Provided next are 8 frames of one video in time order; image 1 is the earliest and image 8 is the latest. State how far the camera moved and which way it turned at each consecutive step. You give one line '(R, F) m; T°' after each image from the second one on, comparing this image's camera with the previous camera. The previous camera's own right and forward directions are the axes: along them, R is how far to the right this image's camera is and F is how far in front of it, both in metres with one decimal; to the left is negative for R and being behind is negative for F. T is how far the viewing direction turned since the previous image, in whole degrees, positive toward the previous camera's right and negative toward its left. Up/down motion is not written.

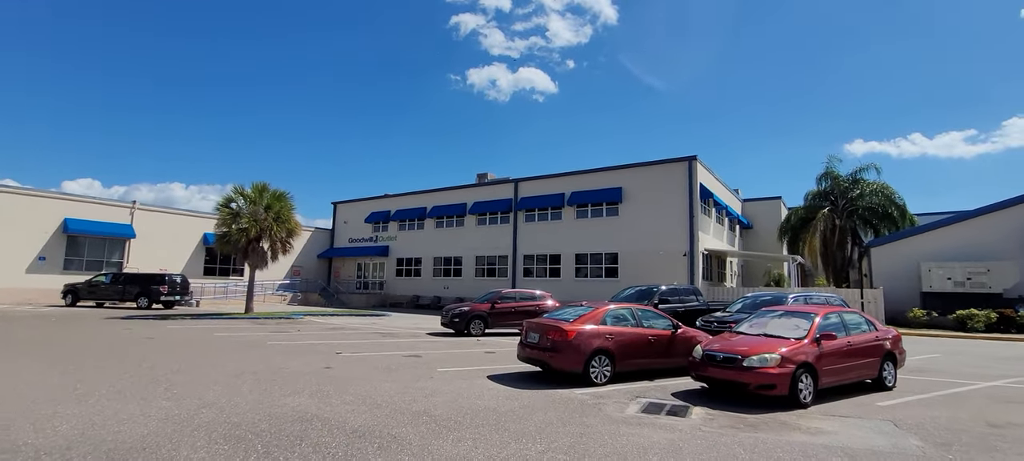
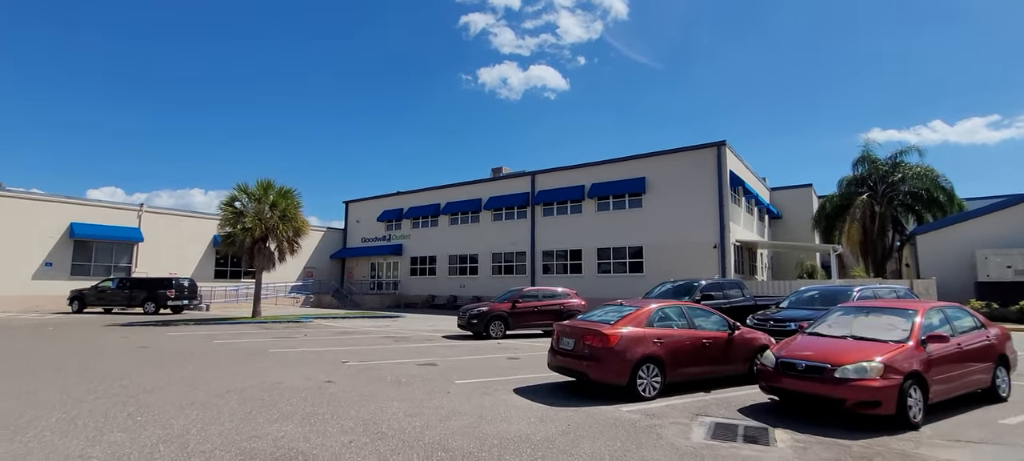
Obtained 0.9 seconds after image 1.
(-0.2, +1.5) m; -2°
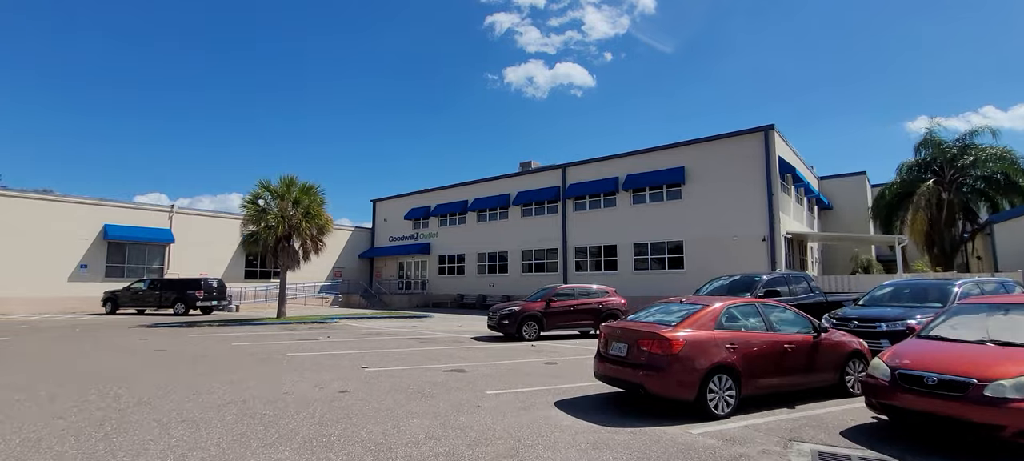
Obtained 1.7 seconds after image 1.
(-0.2, +1.3) m; -3°
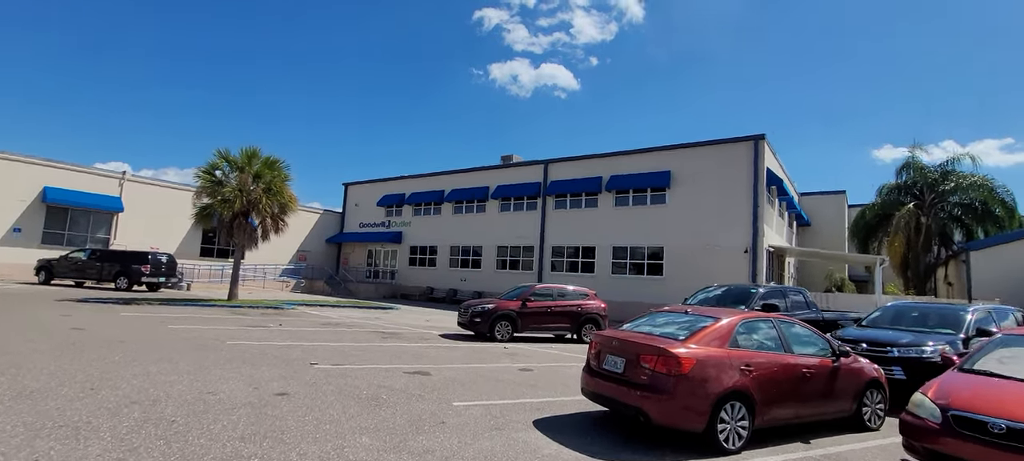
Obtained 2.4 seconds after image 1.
(-0.1, +1.2) m; +3°
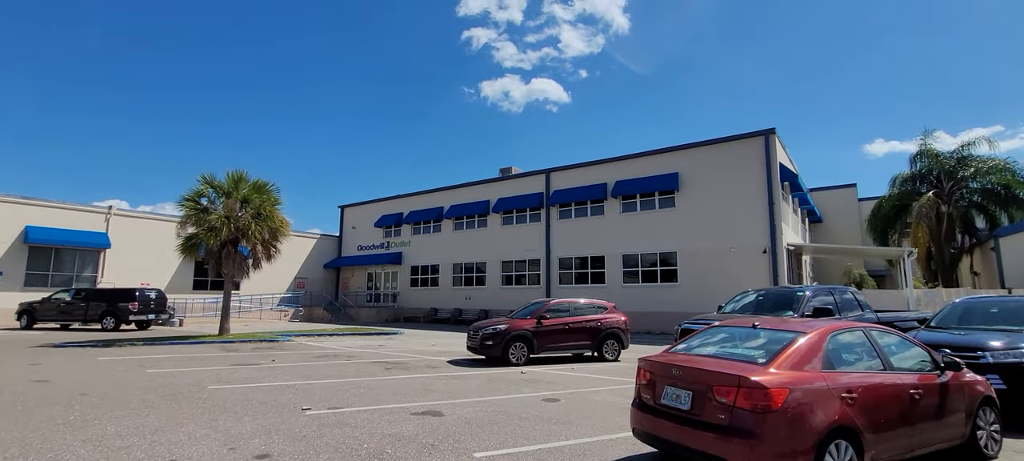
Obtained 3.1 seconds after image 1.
(-0.3, +1.2) m; 0°
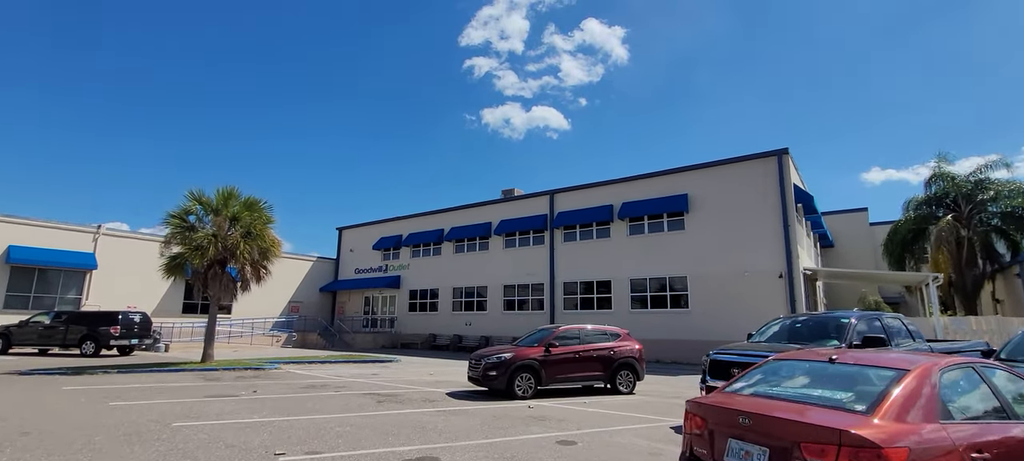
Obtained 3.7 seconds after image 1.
(-0.2, +1.1) m; 0°
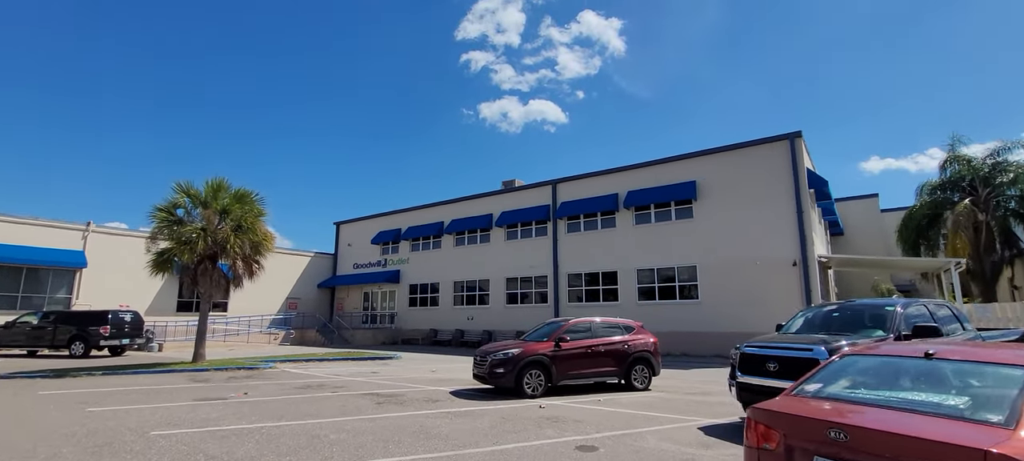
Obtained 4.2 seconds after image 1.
(-0.2, +0.8) m; 0°
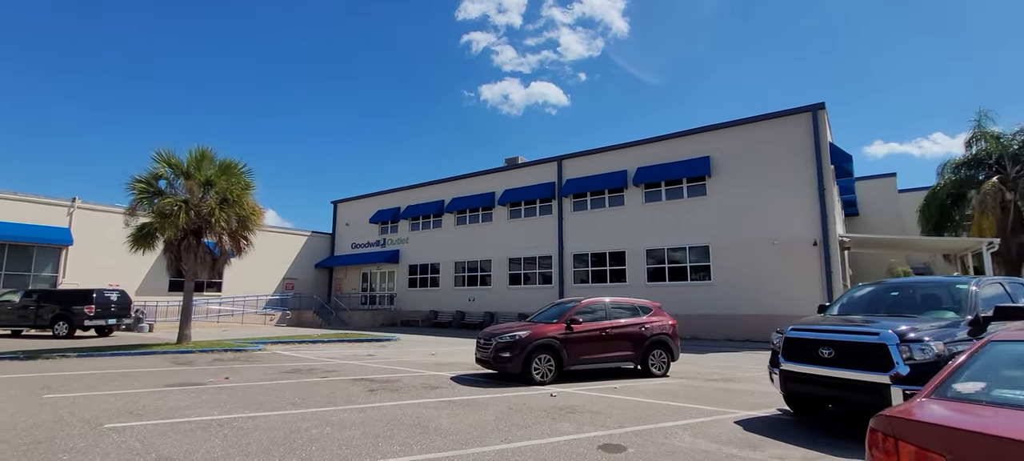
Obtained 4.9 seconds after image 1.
(-0.1, +1.1) m; 0°
